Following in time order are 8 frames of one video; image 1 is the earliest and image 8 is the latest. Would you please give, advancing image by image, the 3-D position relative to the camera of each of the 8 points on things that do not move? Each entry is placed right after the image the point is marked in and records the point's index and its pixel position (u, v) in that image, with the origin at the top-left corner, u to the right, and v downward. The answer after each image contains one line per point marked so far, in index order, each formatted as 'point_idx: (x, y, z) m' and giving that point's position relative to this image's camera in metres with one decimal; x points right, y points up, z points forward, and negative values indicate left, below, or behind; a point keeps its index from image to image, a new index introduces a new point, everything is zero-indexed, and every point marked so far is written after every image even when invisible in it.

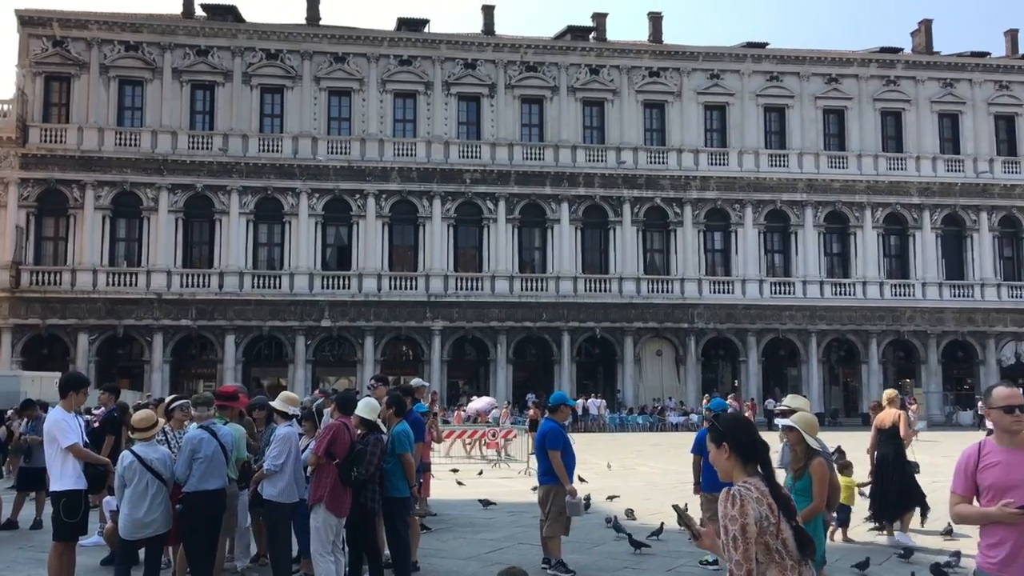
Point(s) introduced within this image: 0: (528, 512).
0: (+0.4, -4.7, +18.6) m
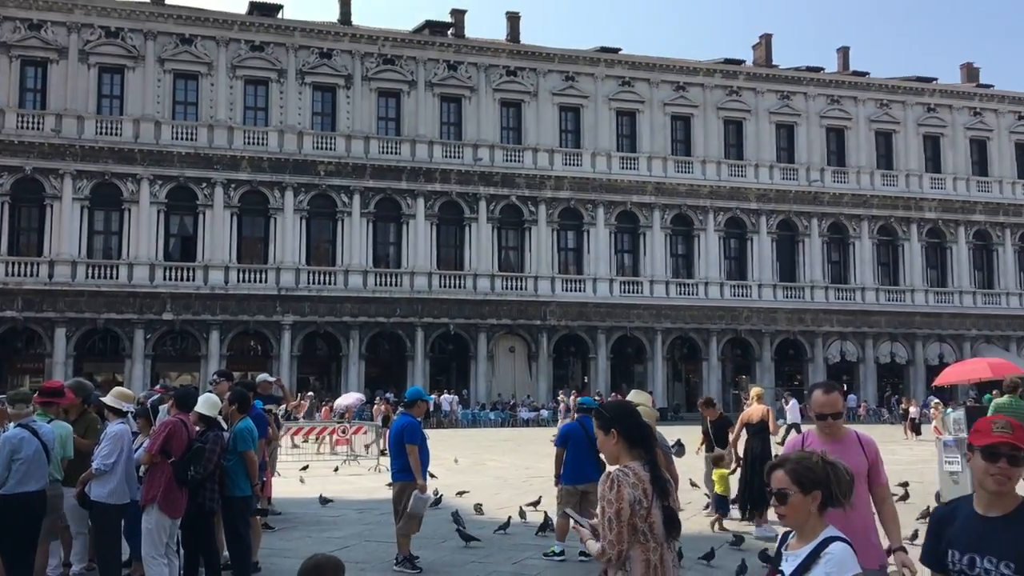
0: (-2.8, -4.6, +18.4) m
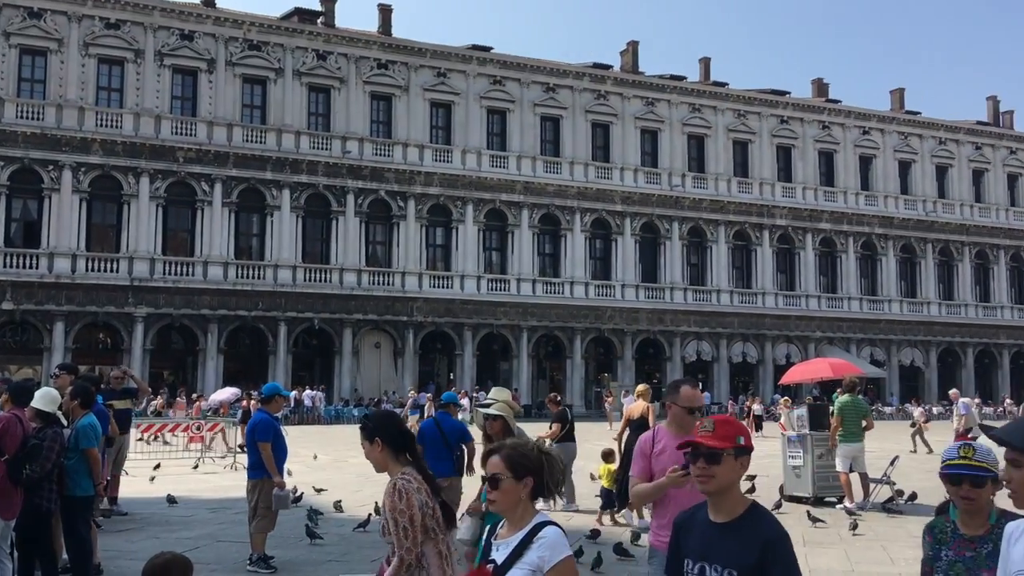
0: (-5.6, -4.4, +17.9) m
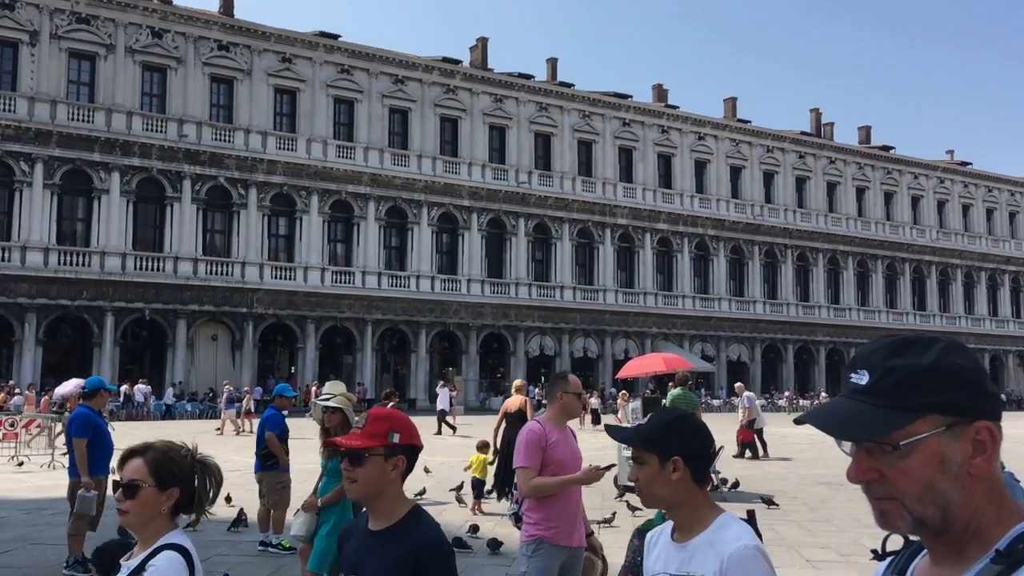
0: (-8.8, -4.2, +16.8) m
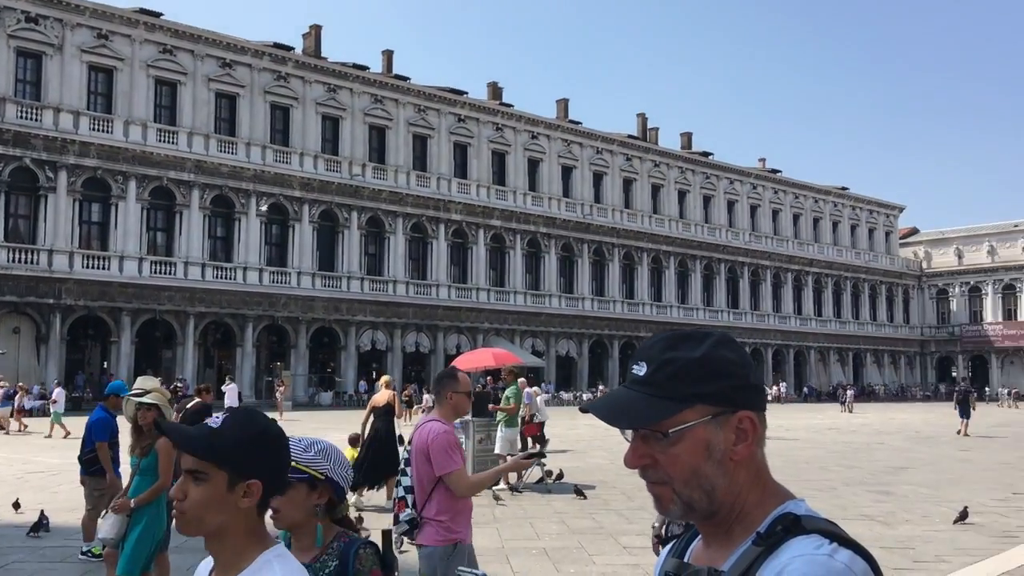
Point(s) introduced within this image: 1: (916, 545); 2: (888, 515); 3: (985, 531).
0: (-12.0, -3.9, +15.2) m
1: (+6.8, -4.3, +14.8) m
2: (+7.2, -4.3, +16.9) m
3: (+8.4, -4.3, +15.8) m
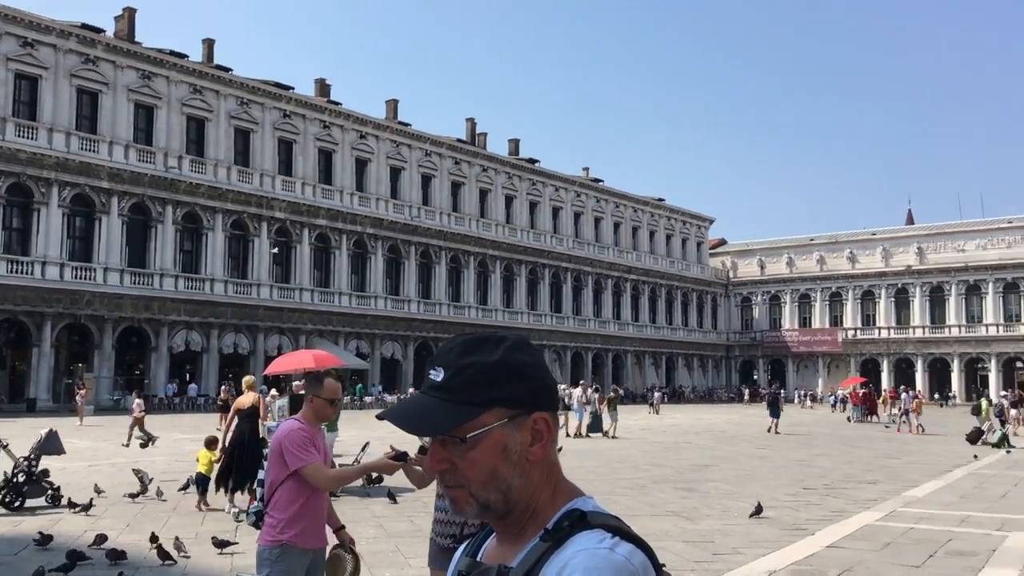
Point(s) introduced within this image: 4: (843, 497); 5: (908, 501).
0: (-15.0, -3.7, +12.8) m
1: (+3.6, -4.4, +15.7) m
2: (+3.6, -4.4, +17.8) m
3: (+5.0, -4.5, +16.9) m
4: (+7.0, -4.4, +18.9) m
5: (+8.2, -4.4, +18.5) m
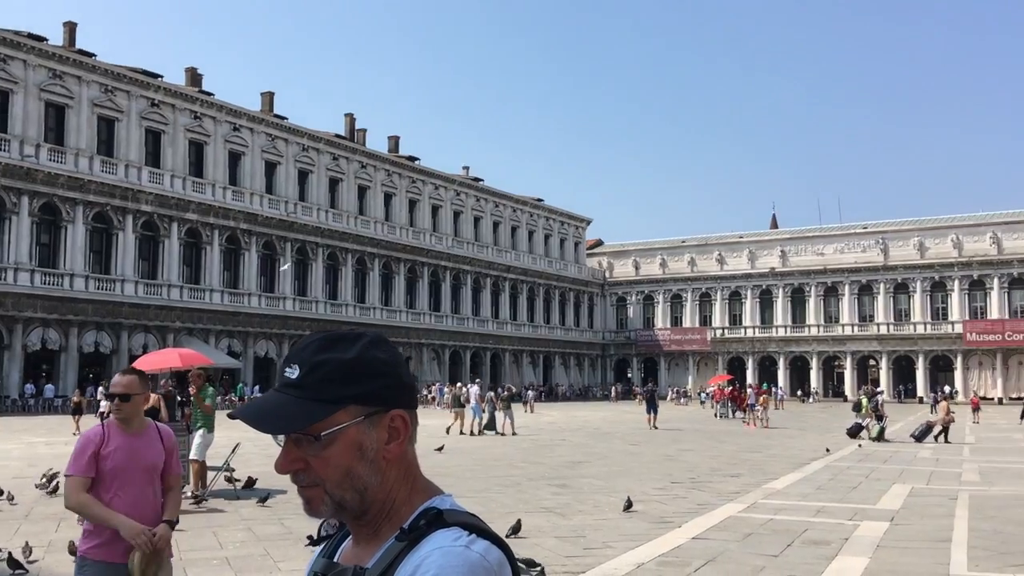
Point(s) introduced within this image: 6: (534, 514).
0: (-16.8, -3.5, +10.9) m
1: (+1.3, -4.4, +16.0) m
2: (+1.0, -4.4, +18.1) m
3: (+2.6, -4.5, +17.4) m
4: (+4.3, -4.4, +19.6) m
5: (+5.5, -4.4, +19.3) m
6: (+0.4, -4.4, +17.3) m
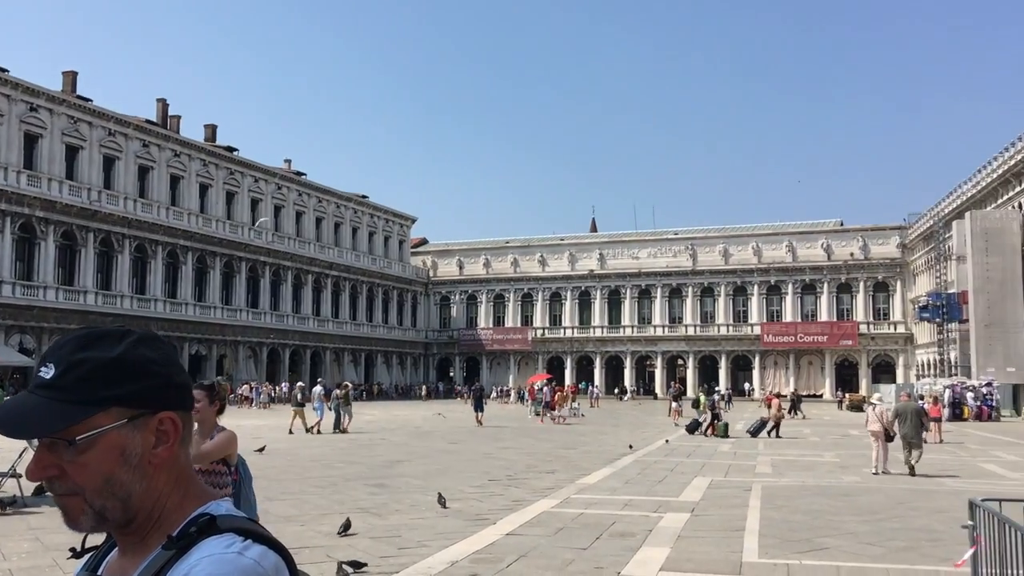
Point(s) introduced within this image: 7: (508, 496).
0: (-19.1, -3.2, +7.8) m
1: (-2.1, -4.4, +15.9) m
2: (-2.7, -4.4, +18.0) m
3: (-1.1, -4.4, +17.5) m
4: (+0.2, -4.4, +19.9) m
5: (+1.5, -4.5, +19.9) m
6: (-3.2, -4.3, +17.1) m
7: (-0.1, -4.4, +19.1) m
